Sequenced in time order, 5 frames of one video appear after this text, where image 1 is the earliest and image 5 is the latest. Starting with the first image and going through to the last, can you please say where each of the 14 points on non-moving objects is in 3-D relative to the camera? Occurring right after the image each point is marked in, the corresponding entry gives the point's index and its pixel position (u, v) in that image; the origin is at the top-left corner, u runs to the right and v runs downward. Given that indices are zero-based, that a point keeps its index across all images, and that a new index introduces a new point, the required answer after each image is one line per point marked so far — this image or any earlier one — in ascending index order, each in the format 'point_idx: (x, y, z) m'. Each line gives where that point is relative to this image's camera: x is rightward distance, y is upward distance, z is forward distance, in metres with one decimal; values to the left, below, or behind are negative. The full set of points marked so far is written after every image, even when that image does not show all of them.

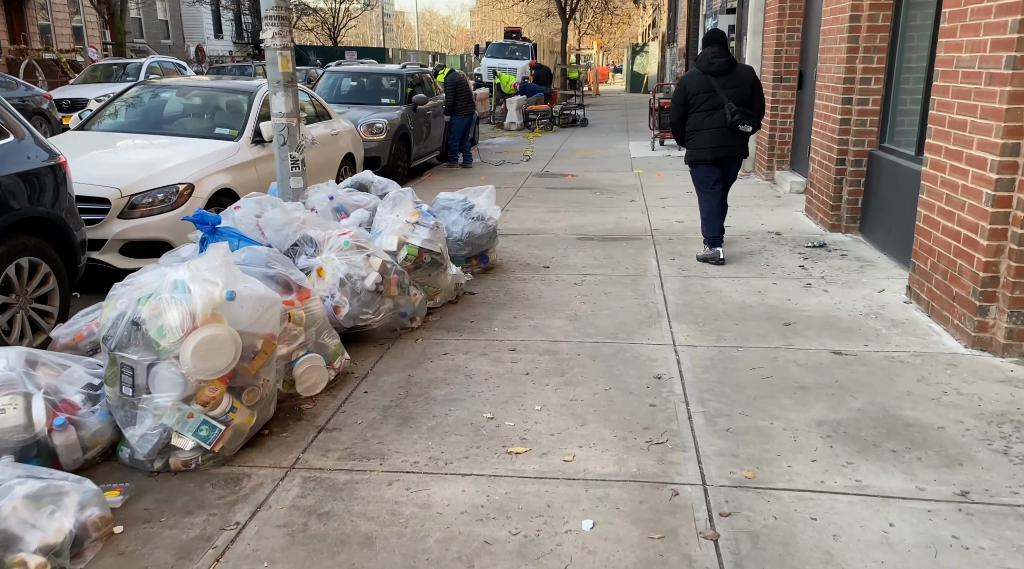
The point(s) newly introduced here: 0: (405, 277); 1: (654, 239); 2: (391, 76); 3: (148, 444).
0: (-0.6, 0.0, +5.3) m
1: (+1.3, +0.4, +8.3) m
2: (-1.9, +3.3, +14.3) m
3: (-1.4, -0.6, +3.5) m
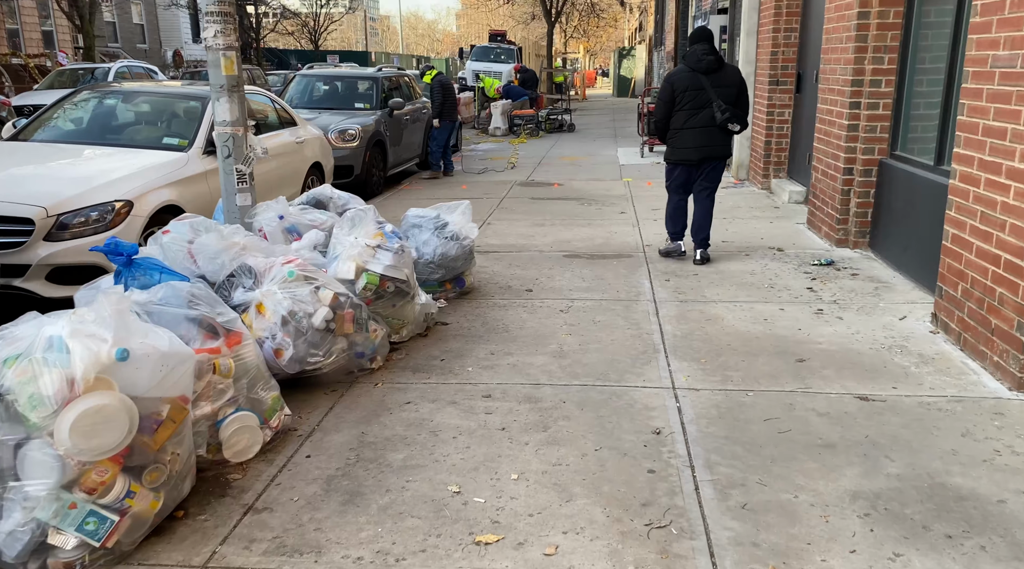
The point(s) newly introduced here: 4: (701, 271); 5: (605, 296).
0: (-0.7, -0.1, +4.6) m
1: (+1.1, +0.2, +7.6) m
2: (-2.2, +3.0, +13.6) m
3: (-1.5, -0.8, +2.8) m
4: (+1.4, +0.1, +7.0) m
5: (+0.6, -0.1, +6.2) m
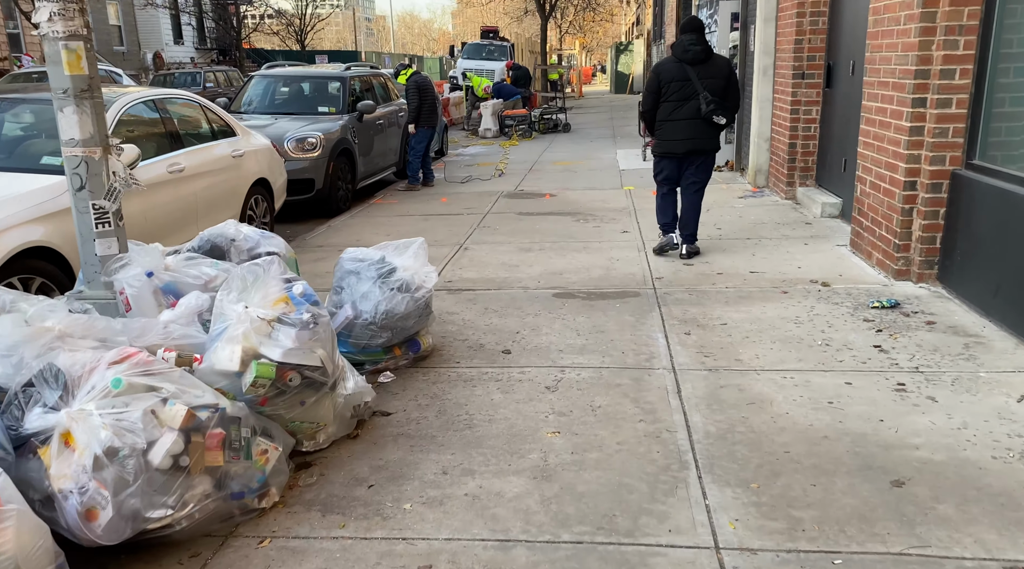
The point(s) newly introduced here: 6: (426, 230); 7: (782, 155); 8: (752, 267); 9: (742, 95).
0: (-0.9, -0.5, +3.0) m
1: (+1.0, -0.1, +6.0) m
2: (-2.4, +2.7, +12.1) m
3: (-1.6, -1.1, +1.2) m
4: (+1.3, -0.2, +5.4) m
5: (+0.5, -0.4, +4.7) m
6: (-0.9, +0.5, +9.2) m
7: (+3.0, +1.4, +10.0) m
8: (+1.8, +0.1, +6.7) m
9: (+3.0, +2.5, +12.0) m
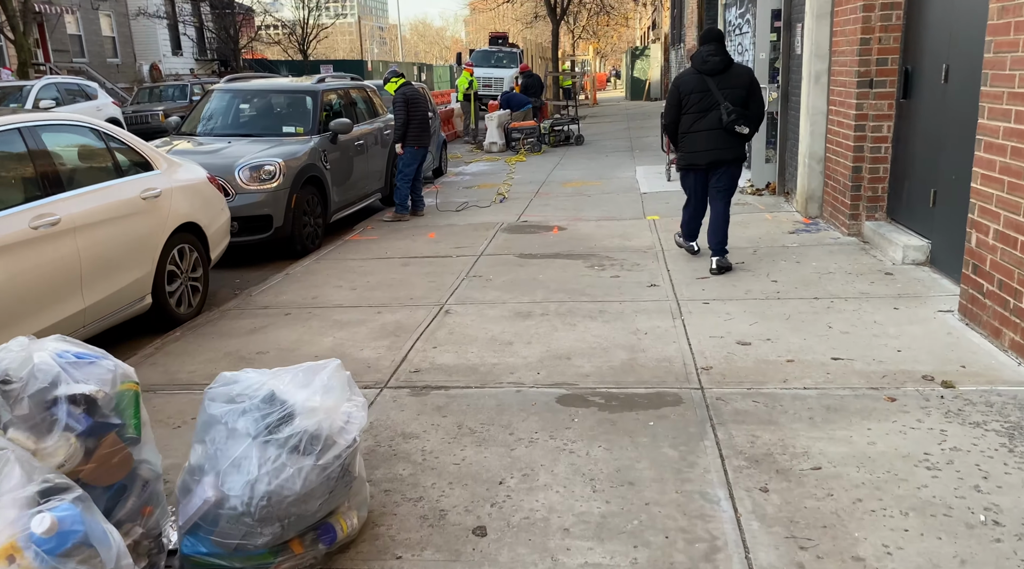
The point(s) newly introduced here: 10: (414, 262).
0: (-1.0, -0.9, +1.2) m
1: (+0.9, -0.5, +4.2) m
2: (-2.3, +2.1, +10.3) m
3: (-1.8, -1.6, -0.6) m
4: (+1.2, -0.7, +3.6) m
5: (+0.4, -0.9, +2.9) m
6: (-0.9, 0.0, +7.4) m
7: (+2.9, +0.9, +8.2) m
8: (+1.7, -0.3, +4.9) m
9: (+3.0, +2.0, +10.1) m
10: (-0.9, +0.2, +8.2) m
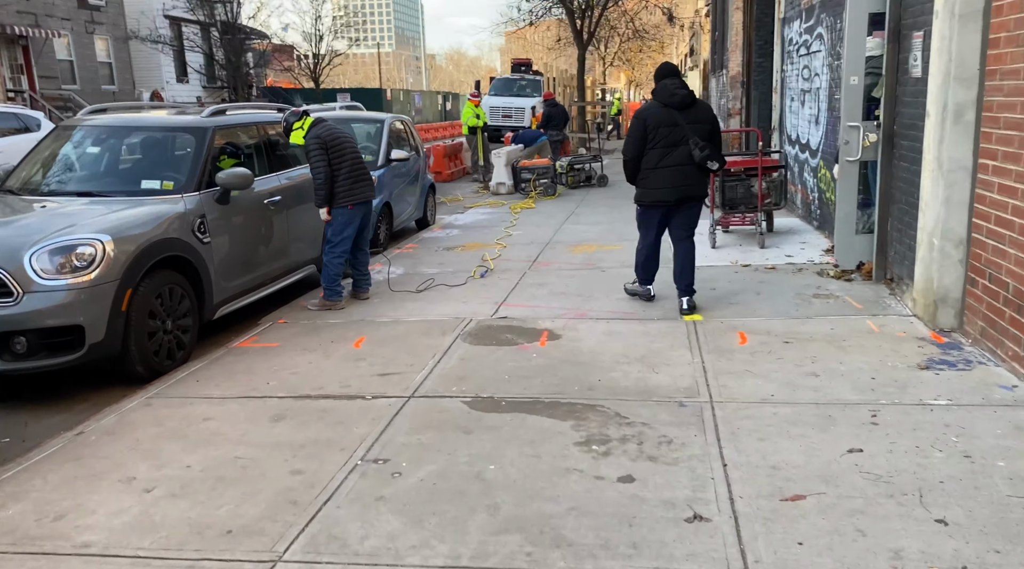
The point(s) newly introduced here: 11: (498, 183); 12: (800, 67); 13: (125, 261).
0: (-1.5, -1.6, -2.0) m
1: (+0.5, -1.3, +0.9) m
2: (-2.5, +1.2, +7.2) m
3: (-2.4, -2.2, -3.8) m
4: (+0.8, -1.4, +0.3) m
5: (-0.1, -1.6, -0.4) m
6: (-1.2, -0.8, +4.2) m
7: (+2.7, 0.0, +4.8) m
8: (+1.3, -1.2, +1.6) m
9: (+2.8, +1.0, +6.8) m
10: (-1.2, -0.7, +4.9) m
11: (-0.3, +1.8, +17.0) m
12: (+3.3, +2.5, +10.6) m
13: (-2.3, +0.2, +5.4) m
